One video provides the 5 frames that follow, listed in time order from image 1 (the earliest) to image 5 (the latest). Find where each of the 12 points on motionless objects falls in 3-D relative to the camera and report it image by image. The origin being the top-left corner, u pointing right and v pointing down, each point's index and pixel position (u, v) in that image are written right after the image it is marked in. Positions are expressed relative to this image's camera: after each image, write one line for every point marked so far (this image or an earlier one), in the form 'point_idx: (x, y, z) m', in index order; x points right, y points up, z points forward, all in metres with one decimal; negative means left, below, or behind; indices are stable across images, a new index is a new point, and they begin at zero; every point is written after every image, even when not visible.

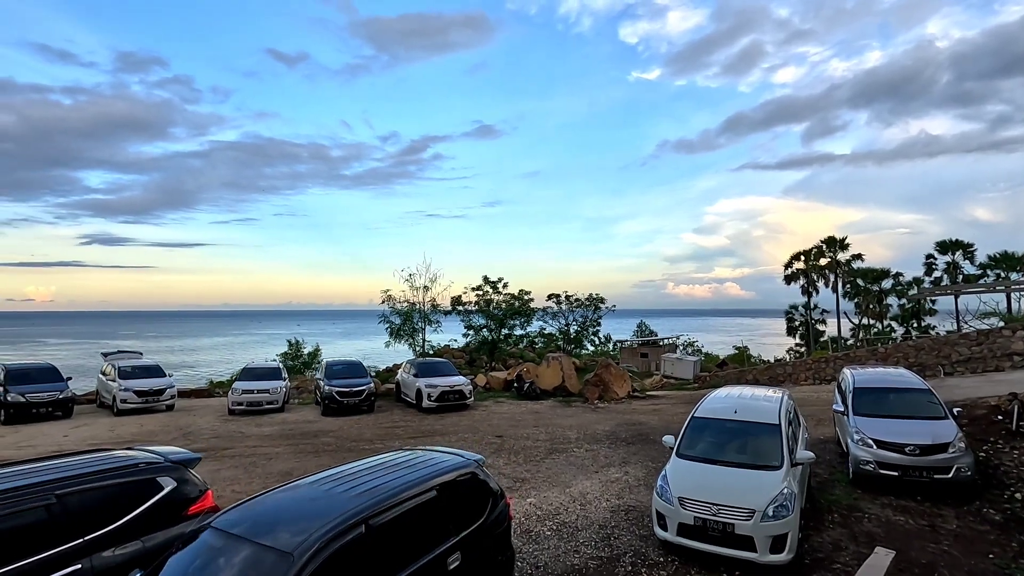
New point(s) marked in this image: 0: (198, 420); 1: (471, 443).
0: (-9.6, -4.0, +16.4) m
1: (-1.0, -3.8, +13.1) m
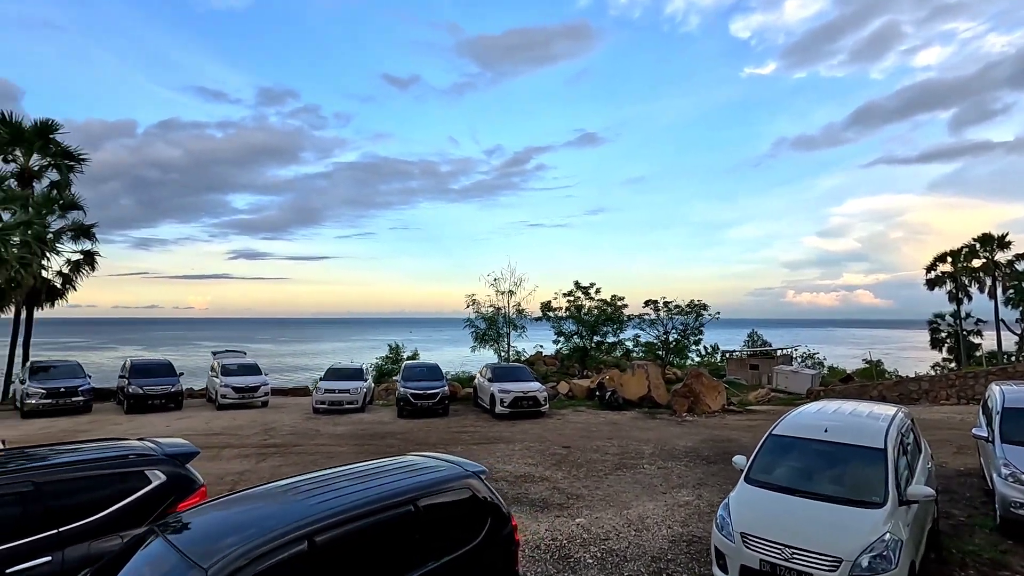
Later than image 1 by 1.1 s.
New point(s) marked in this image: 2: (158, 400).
0: (-7.3, -4.1, +17.2) m
1: (+0.5, -3.7, +12.2) m
2: (-11.9, -3.7, +18.1) m
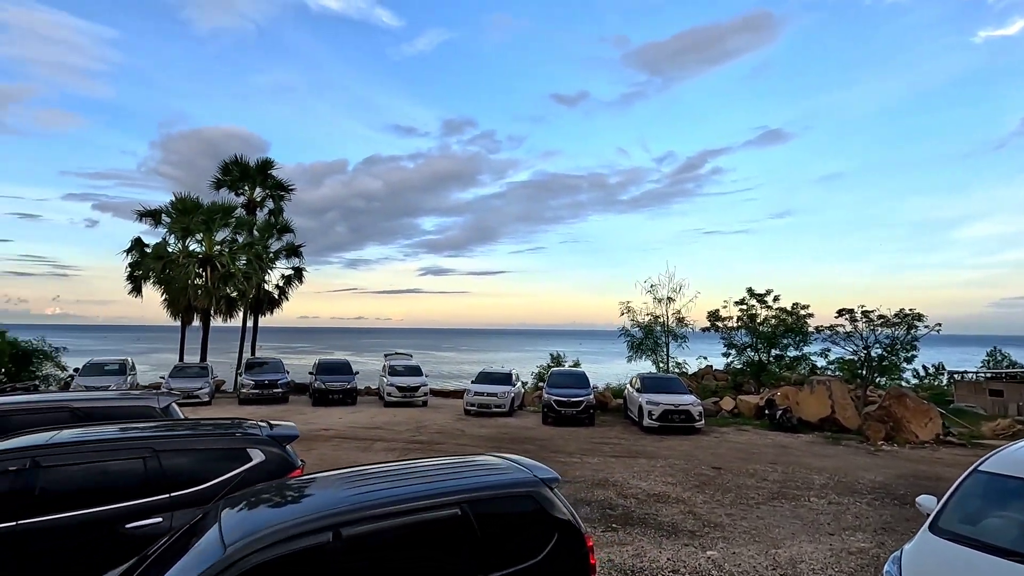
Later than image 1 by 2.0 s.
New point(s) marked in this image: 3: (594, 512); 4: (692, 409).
0: (-2.5, -4.3, +18.0) m
1: (+3.4, -3.7, +10.9) m
2: (-6.6, -4.0, +20.3) m
3: (+1.2, -3.4, +8.2) m
4: (+5.2, -3.5, +15.4) m
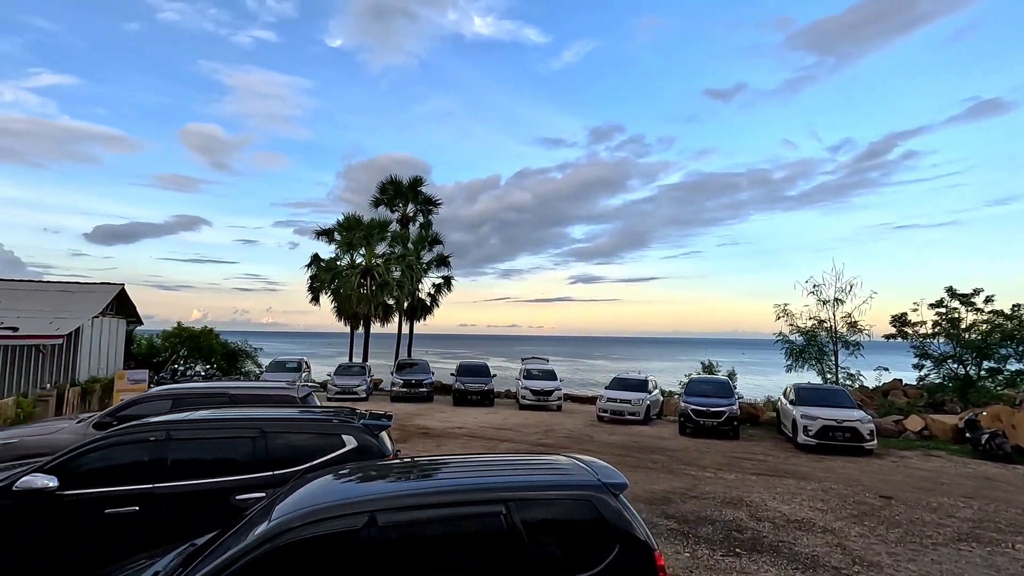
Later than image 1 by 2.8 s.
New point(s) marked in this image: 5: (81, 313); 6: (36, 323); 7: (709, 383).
0: (+1.9, -4.4, +17.8) m
1: (+5.6, -3.6, +9.3) m
2: (-1.4, -4.2, +21.1) m
3: (+2.8, -3.3, +7.3) m
4: (+8.5, -3.4, +13.2) m
5: (-13.4, -0.7, +16.6) m
6: (-13.7, -1.0, +15.5) m
7: (+6.4, -3.1, +17.4) m
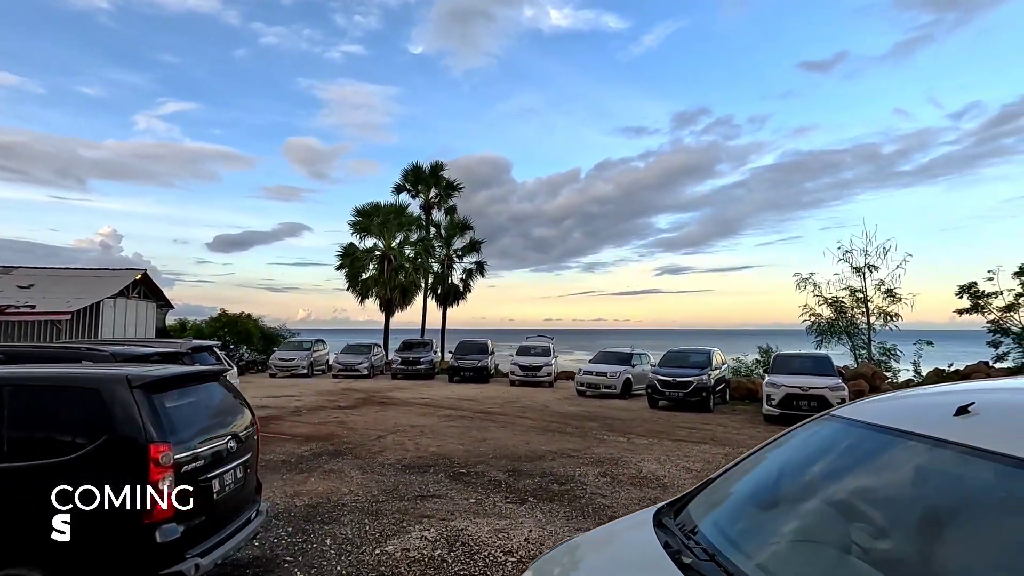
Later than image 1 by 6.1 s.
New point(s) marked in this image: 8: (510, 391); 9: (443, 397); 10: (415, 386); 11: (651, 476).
0: (+1.1, -3.4, +17.2) m
1: (+3.4, -2.7, +8.3) m
2: (-1.7, -3.3, +21.1) m
3: (+0.3, -2.5, +6.8) m
4: (+6.9, -2.3, +11.6) m
5: (-14.3, -0.2, +18.5) m
6: (-14.8, -0.4, +17.4) m
7: (+5.4, -2.0, +16.1) m
8: (-0.1, -3.4, +17.7) m
9: (-2.1, -3.4, +16.4) m
10: (-3.5, -3.6, +19.5) m
11: (+1.9, -2.5, +7.2) m
